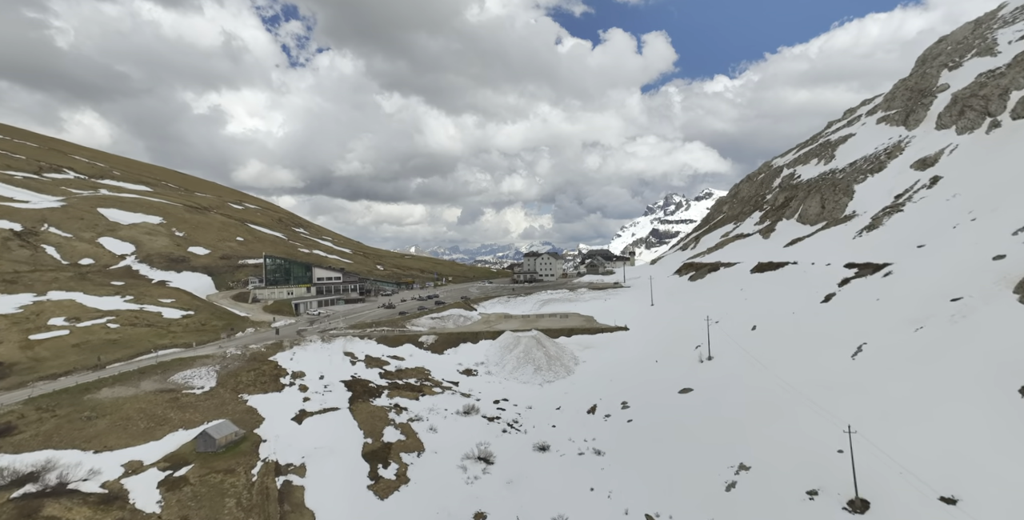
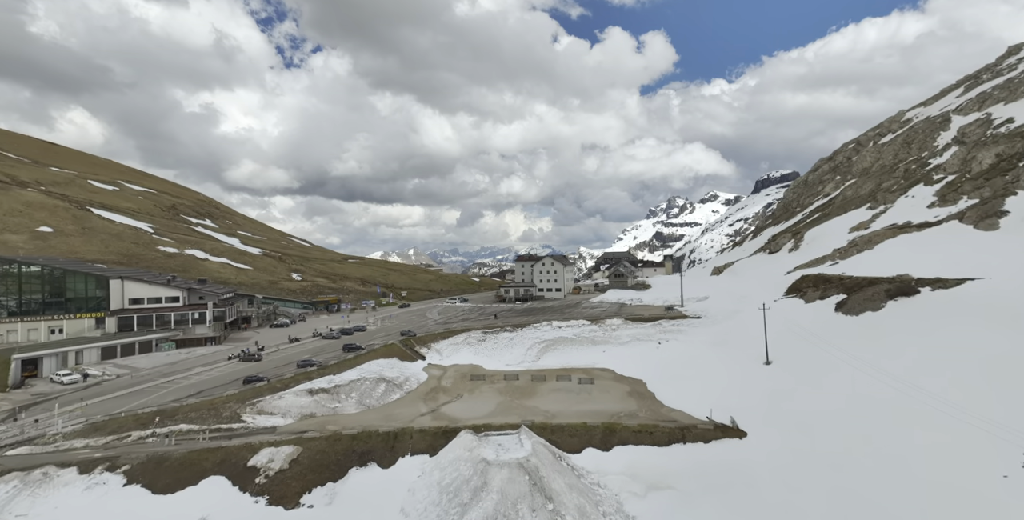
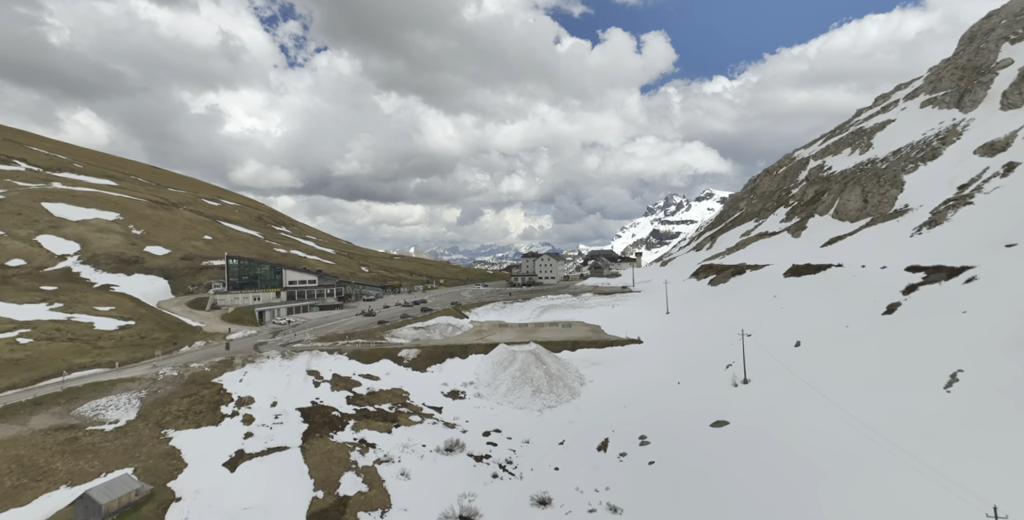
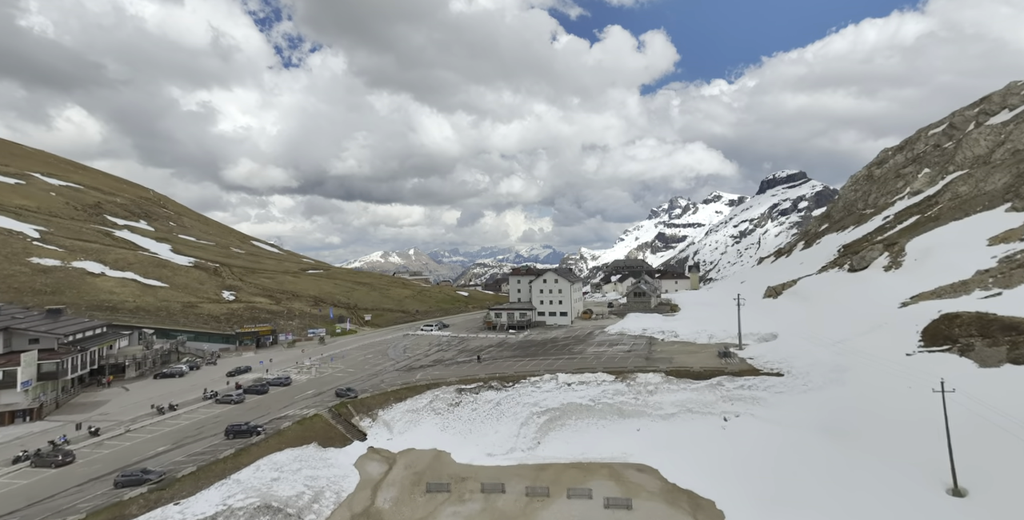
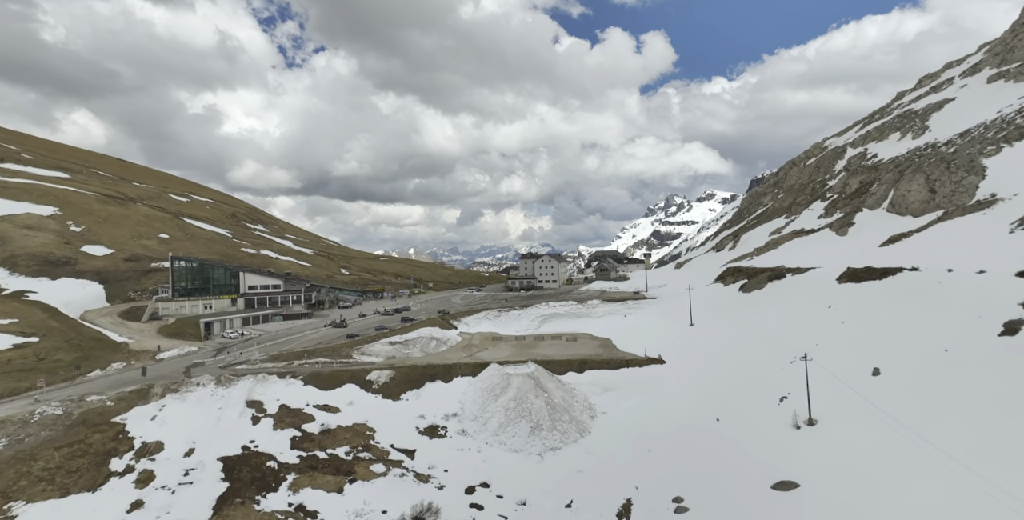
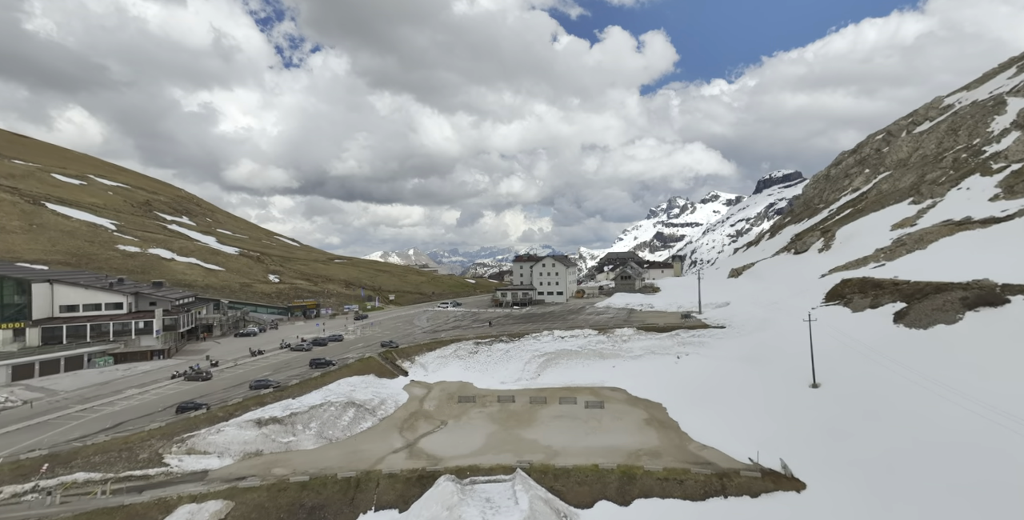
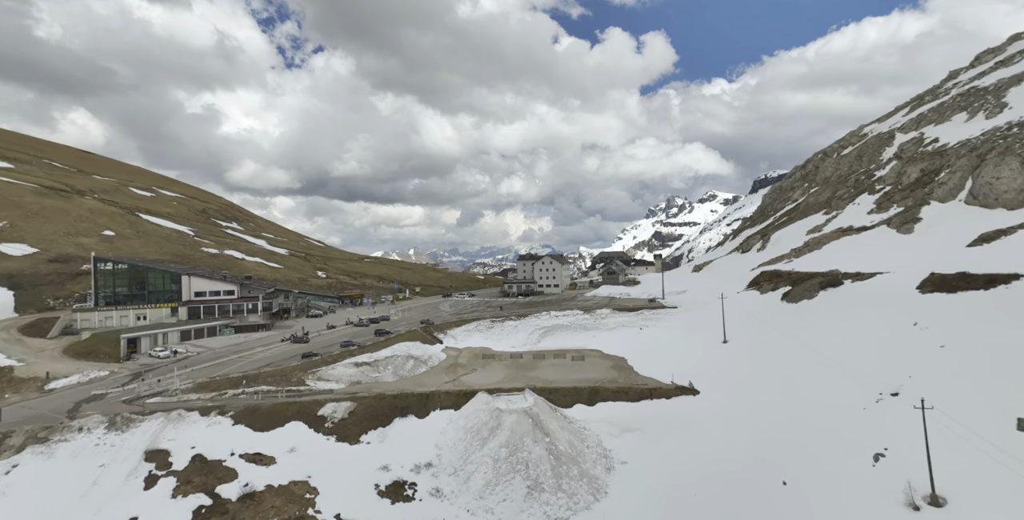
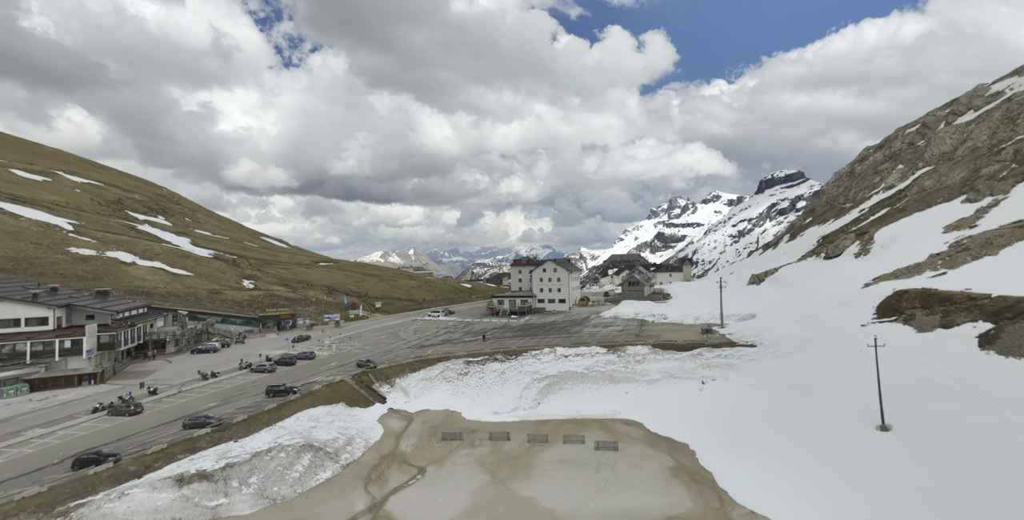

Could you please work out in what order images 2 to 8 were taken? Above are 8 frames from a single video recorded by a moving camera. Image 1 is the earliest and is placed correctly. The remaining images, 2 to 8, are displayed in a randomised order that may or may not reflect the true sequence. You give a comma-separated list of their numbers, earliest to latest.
3, 5, 7, 2, 6, 8, 4
